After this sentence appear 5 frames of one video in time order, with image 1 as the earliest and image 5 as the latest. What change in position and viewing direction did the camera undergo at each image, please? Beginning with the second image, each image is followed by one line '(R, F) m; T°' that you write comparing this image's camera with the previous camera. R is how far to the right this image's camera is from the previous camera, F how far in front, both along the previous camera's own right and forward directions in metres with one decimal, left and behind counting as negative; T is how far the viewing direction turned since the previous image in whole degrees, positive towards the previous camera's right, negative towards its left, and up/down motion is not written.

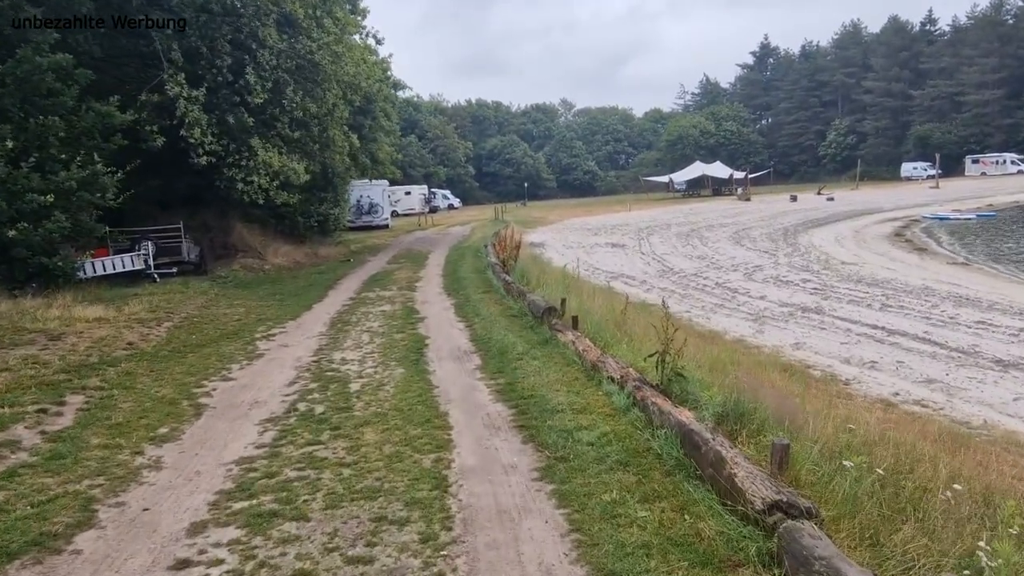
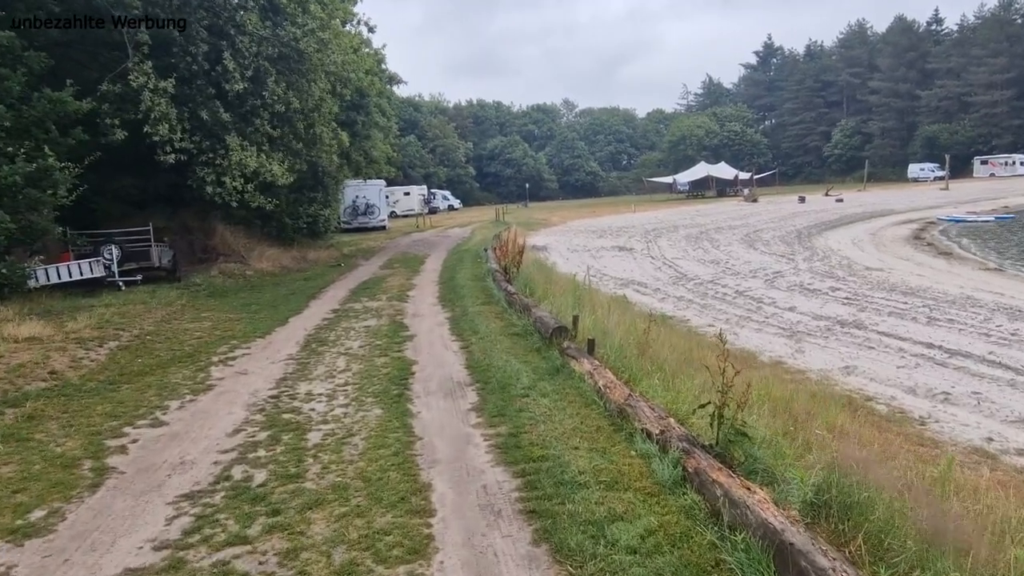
(0.0, +1.5) m; 0°
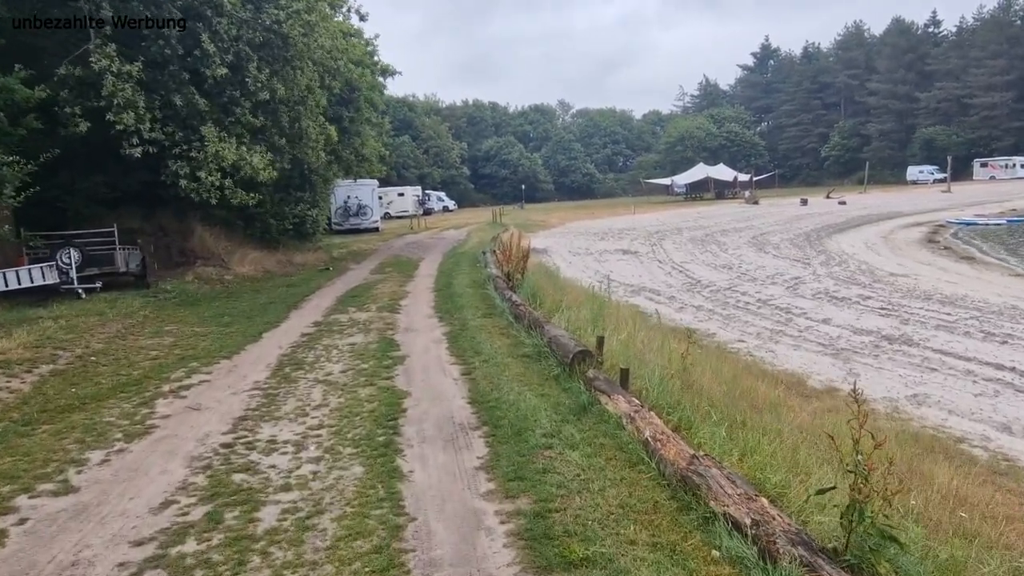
(-0.2, +1.4) m; 0°
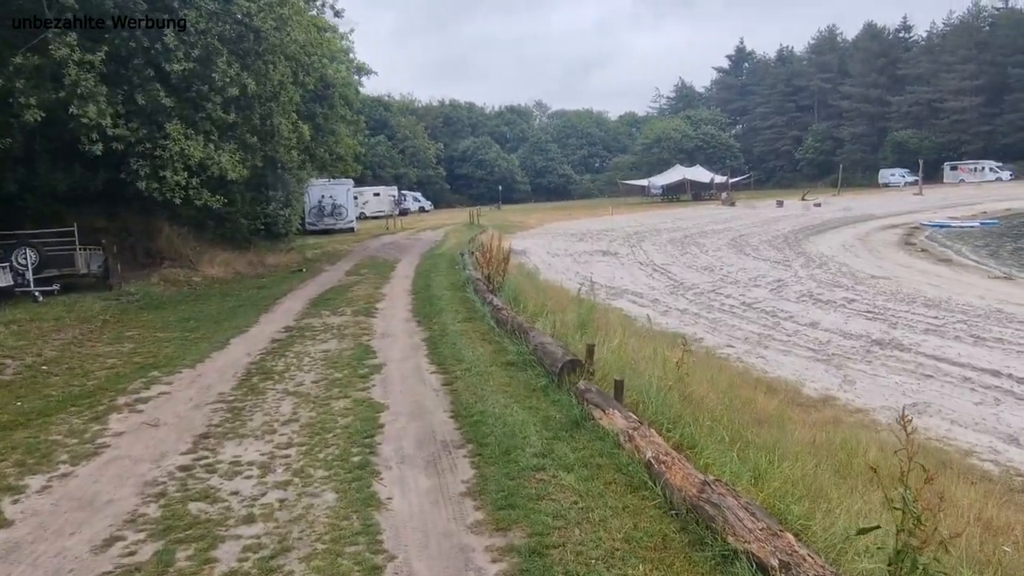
(-0.1, +0.4) m; +2°
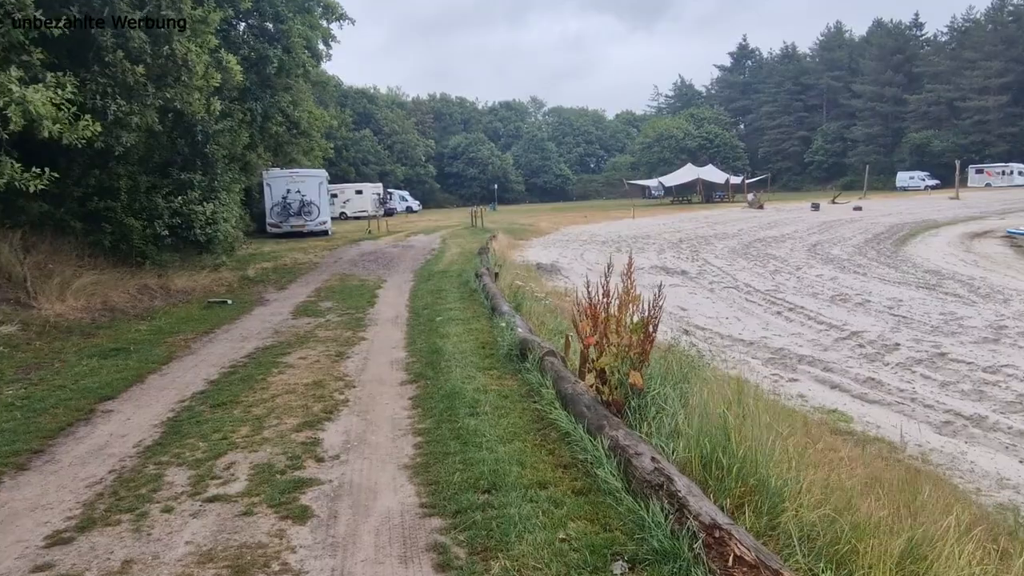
(-0.2, +1.7) m; 0°
